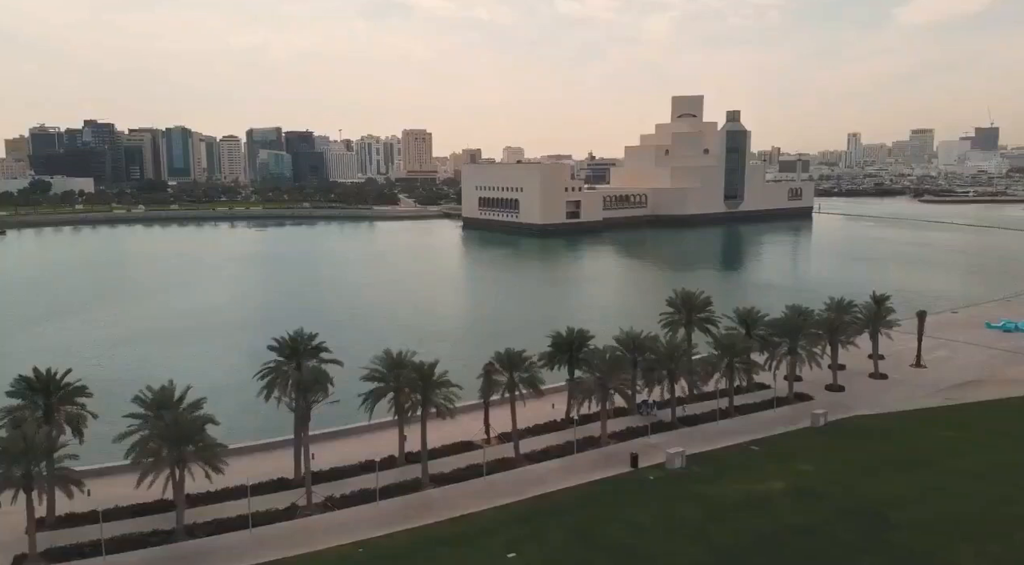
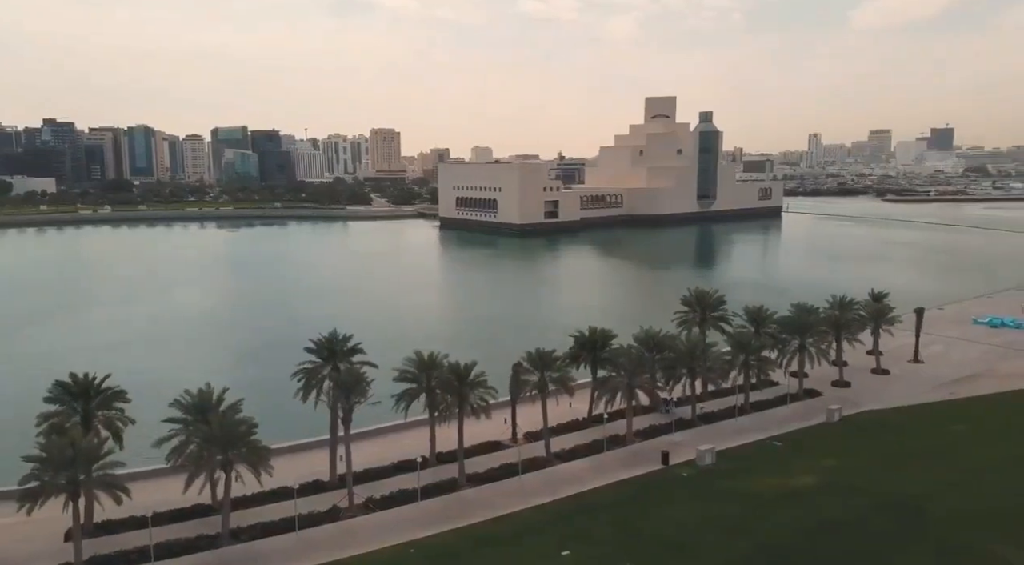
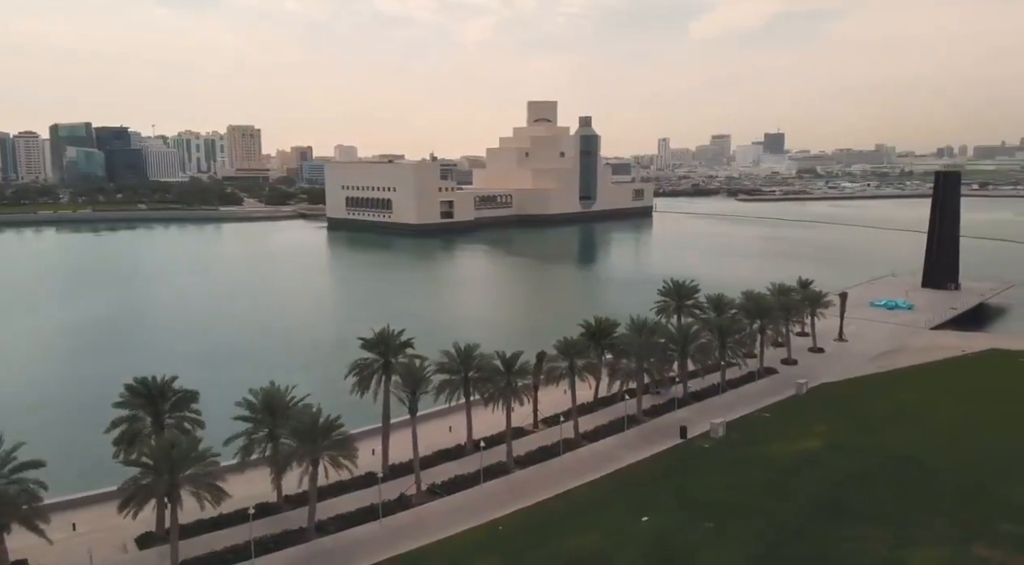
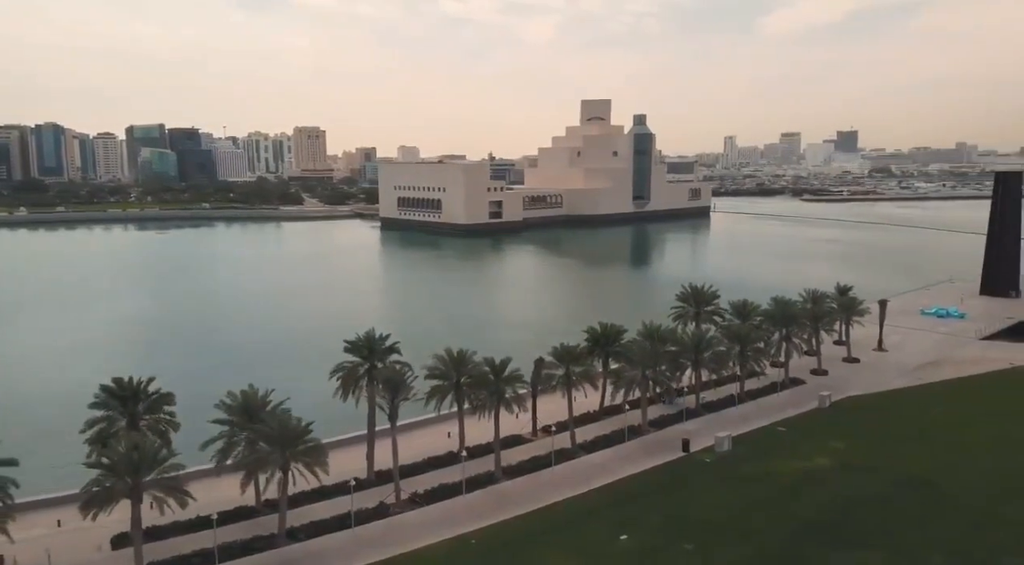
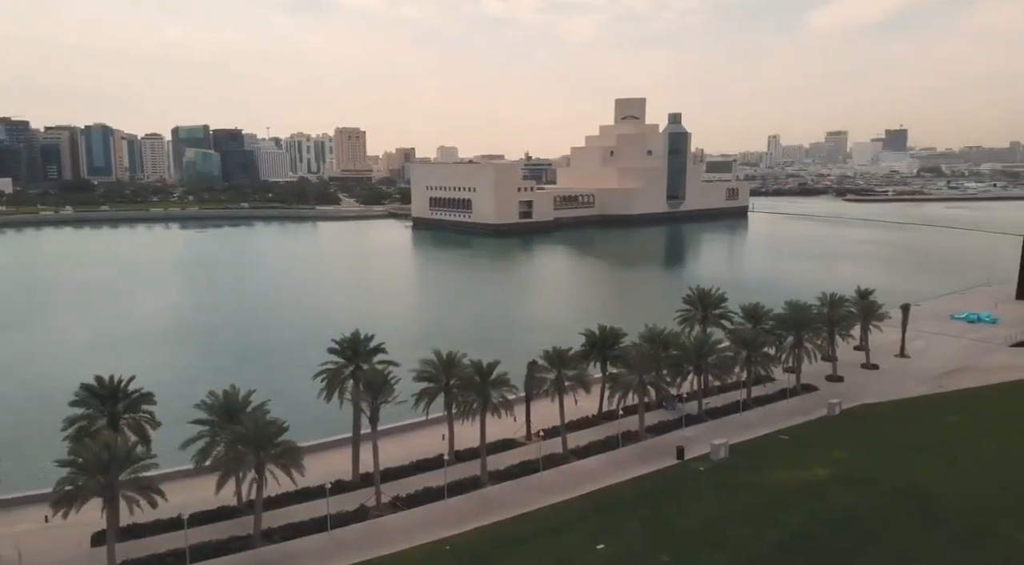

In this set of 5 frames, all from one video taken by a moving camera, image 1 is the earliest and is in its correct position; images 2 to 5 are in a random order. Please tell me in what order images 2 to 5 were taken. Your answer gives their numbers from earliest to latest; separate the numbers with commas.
2, 5, 4, 3
